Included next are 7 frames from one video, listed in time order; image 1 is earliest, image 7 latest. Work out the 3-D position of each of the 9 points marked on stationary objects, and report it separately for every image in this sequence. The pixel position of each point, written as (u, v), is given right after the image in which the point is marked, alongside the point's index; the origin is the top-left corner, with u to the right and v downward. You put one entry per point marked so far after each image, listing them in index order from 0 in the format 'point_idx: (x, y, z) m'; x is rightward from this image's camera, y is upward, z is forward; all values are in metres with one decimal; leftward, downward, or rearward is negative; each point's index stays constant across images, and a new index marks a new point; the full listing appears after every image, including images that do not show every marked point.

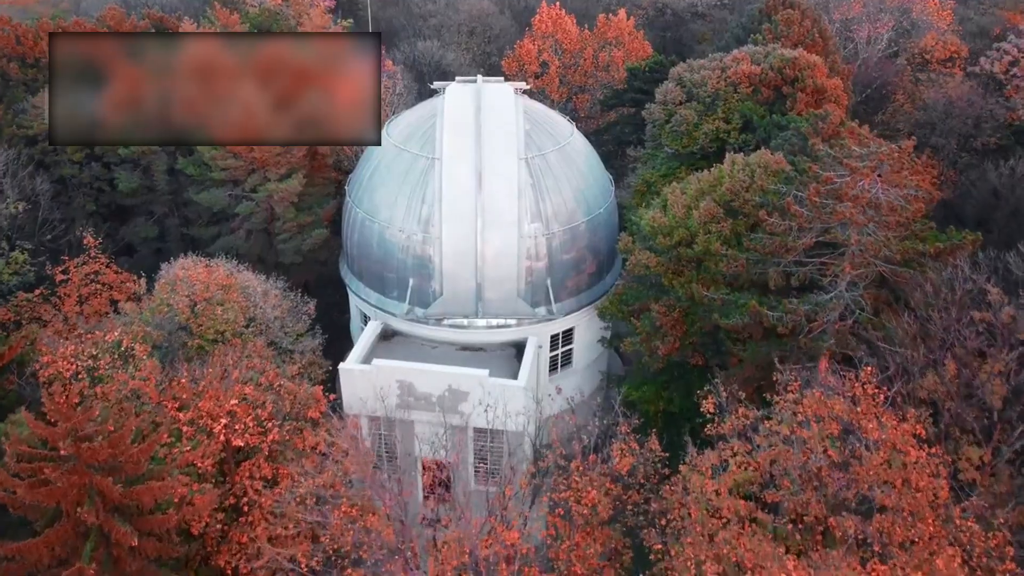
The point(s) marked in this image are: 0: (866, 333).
0: (+8.8, -1.1, +19.9) m
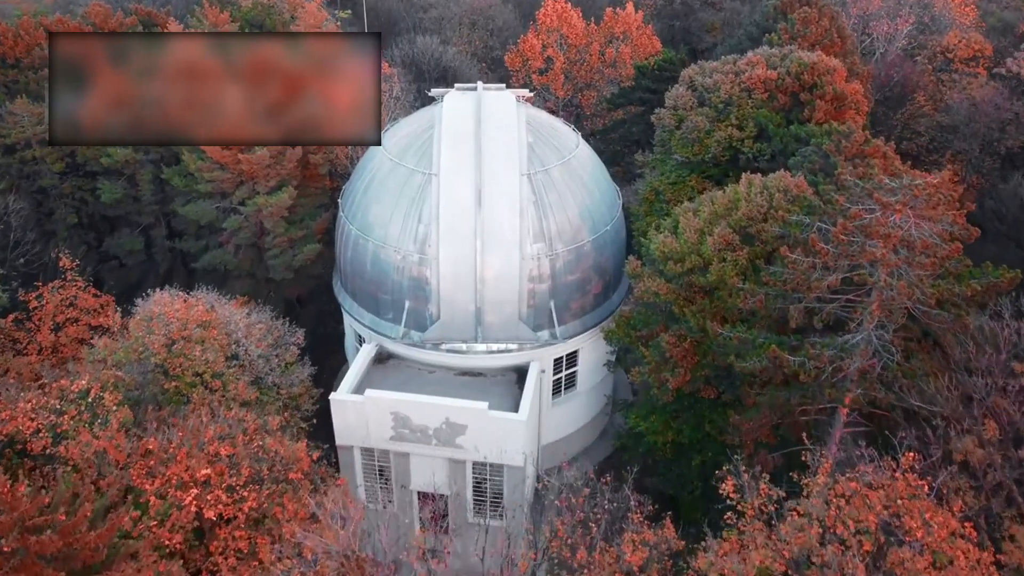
0: (+8.8, -2.2, +18.4) m
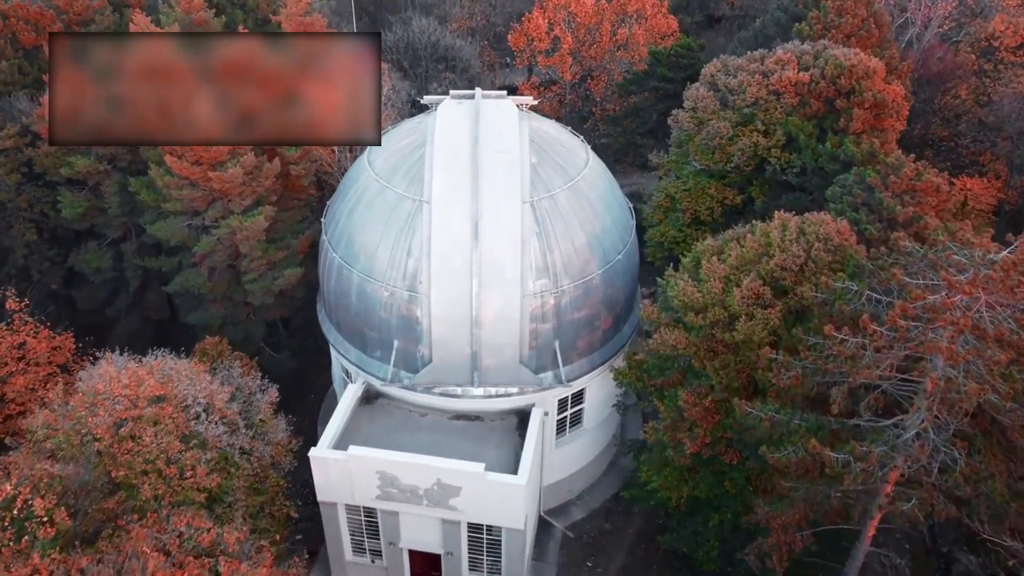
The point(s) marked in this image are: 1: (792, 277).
0: (+8.8, -4.0, +15.7) m
1: (+6.9, +0.3, +19.9) m
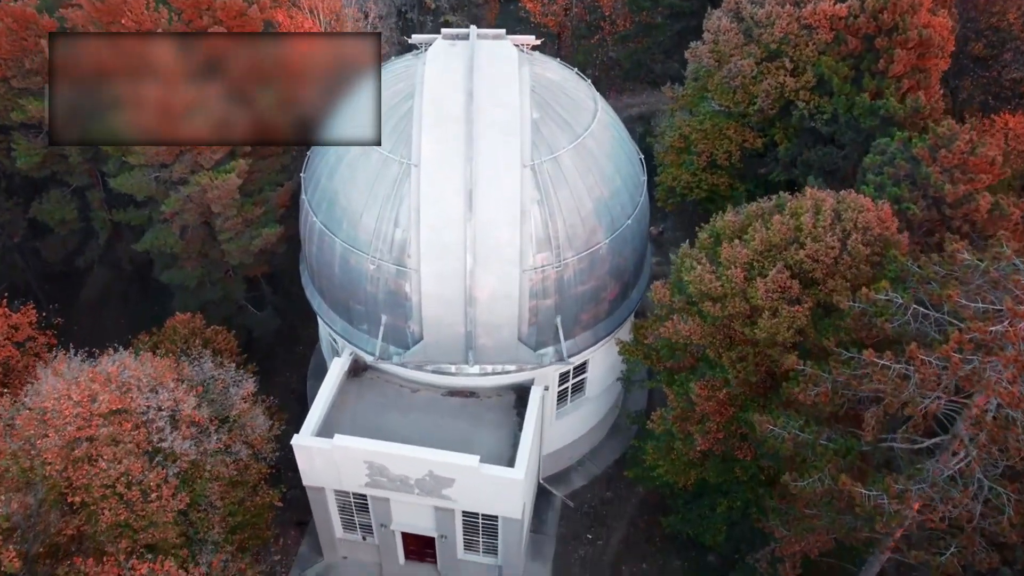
0: (+8.7, -4.4, +14.1) m
1: (+6.9, +0.4, +17.7) m
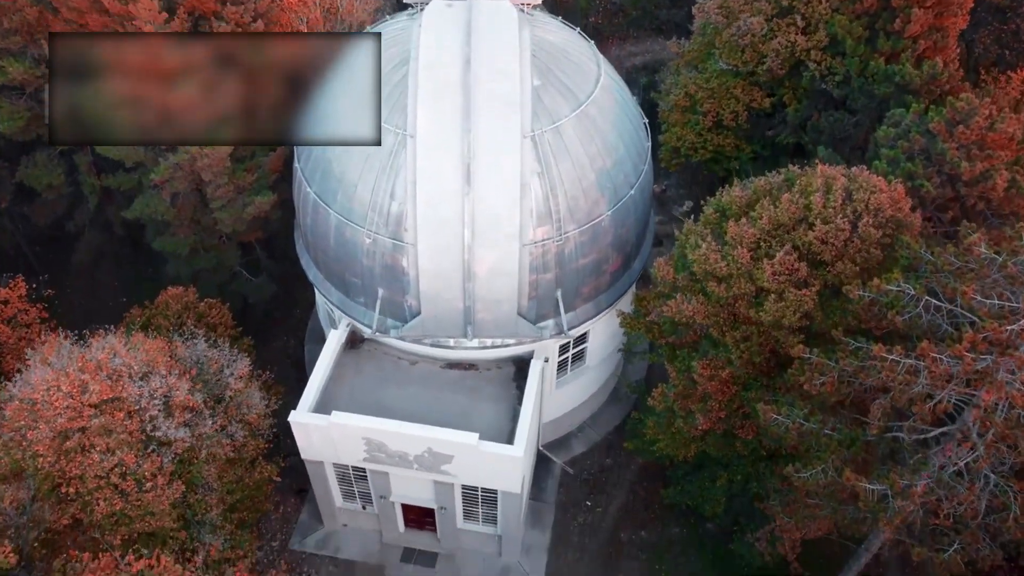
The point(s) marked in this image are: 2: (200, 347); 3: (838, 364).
0: (+8.7, -4.3, +14.0) m
1: (+6.9, +0.7, +17.1) m
2: (-7.7, -1.4, +19.9) m
3: (+6.5, -1.5, +16.0) m
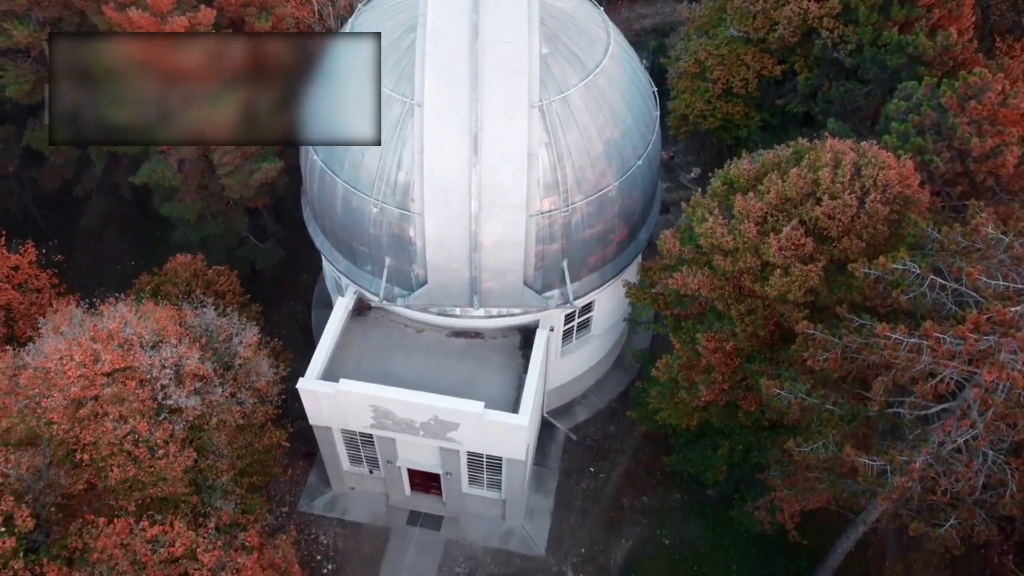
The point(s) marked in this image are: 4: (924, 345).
0: (+8.8, -4.0, +14.2) m
1: (+7.0, +1.3, +17.1) m
2: (-7.6, -0.6, +20.1) m
3: (+6.6, -1.1, +16.1) m
4: (+7.3, -1.0, +14.2) m
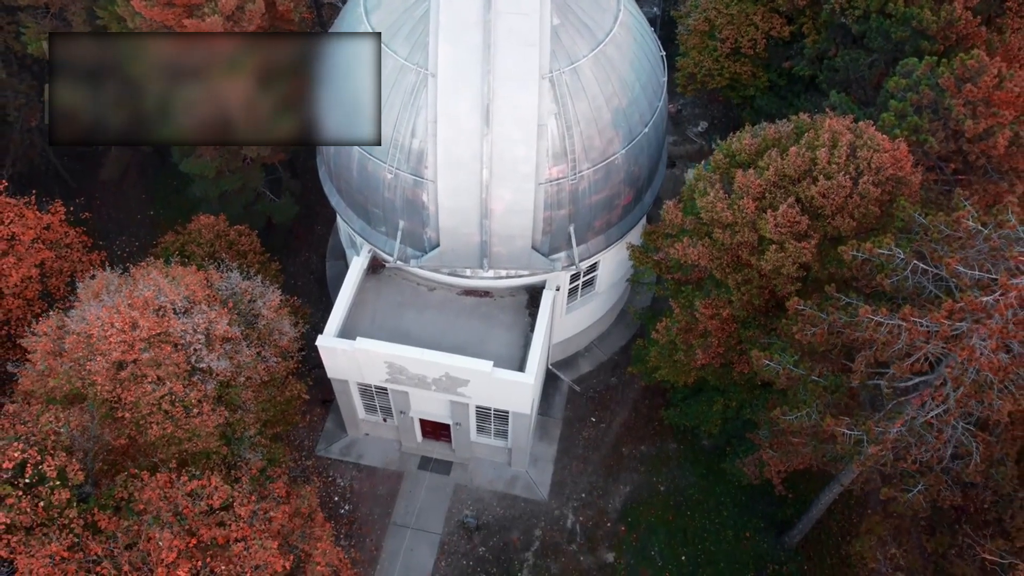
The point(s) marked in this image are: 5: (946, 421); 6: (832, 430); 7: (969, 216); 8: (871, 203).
0: (+8.9, -3.7, +15.5) m
1: (+7.2, +1.8, +18.0) m
2: (-7.4, +0.3, +21.2) m
3: (+6.8, -0.6, +17.2) m
4: (+7.5, -0.7, +15.3) m
5: (+8.4, -2.6, +15.4) m
6: (+6.4, -2.9, +15.9) m
7: (+8.8, +1.4, +15.3) m
8: (+8.0, +1.9, +17.9) m
